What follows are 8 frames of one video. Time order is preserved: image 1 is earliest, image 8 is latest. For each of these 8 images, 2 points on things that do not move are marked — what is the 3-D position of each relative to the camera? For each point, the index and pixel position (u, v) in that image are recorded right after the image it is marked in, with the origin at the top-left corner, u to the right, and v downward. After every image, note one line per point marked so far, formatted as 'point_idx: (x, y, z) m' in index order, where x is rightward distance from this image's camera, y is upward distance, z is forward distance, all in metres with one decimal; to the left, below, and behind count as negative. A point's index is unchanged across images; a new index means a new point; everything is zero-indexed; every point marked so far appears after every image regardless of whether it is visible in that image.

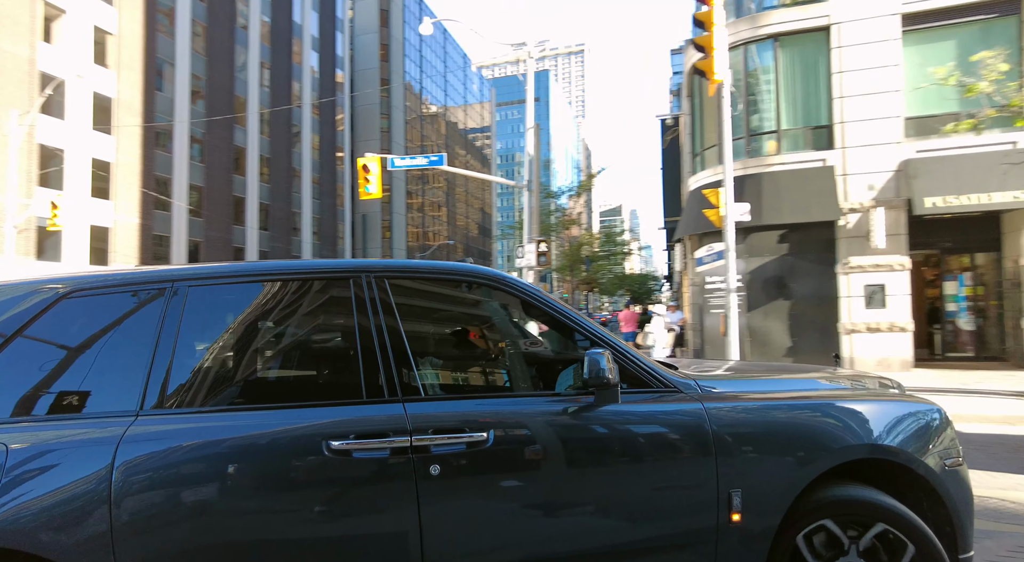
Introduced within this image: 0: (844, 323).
0: (+6.4, -0.8, +11.8) m
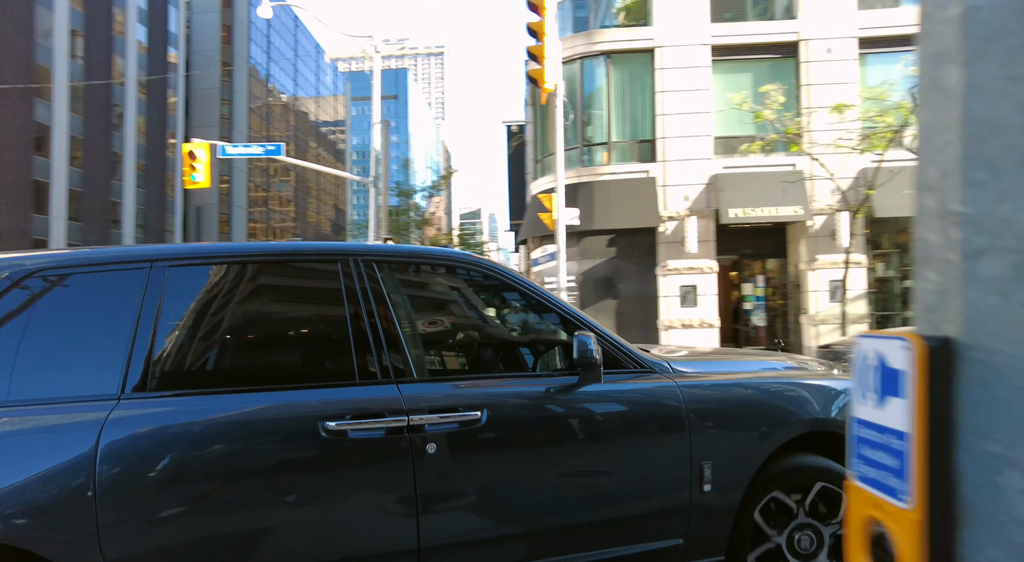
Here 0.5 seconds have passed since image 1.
0: (+3.4, -0.9, +13.0) m
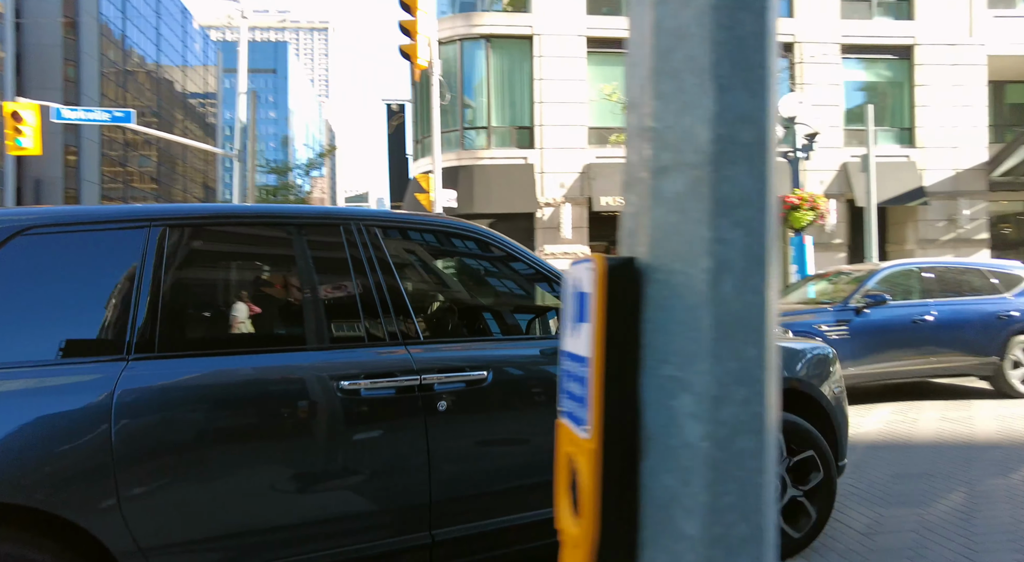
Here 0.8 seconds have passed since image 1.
0: (+0.7, -0.5, +13.3) m
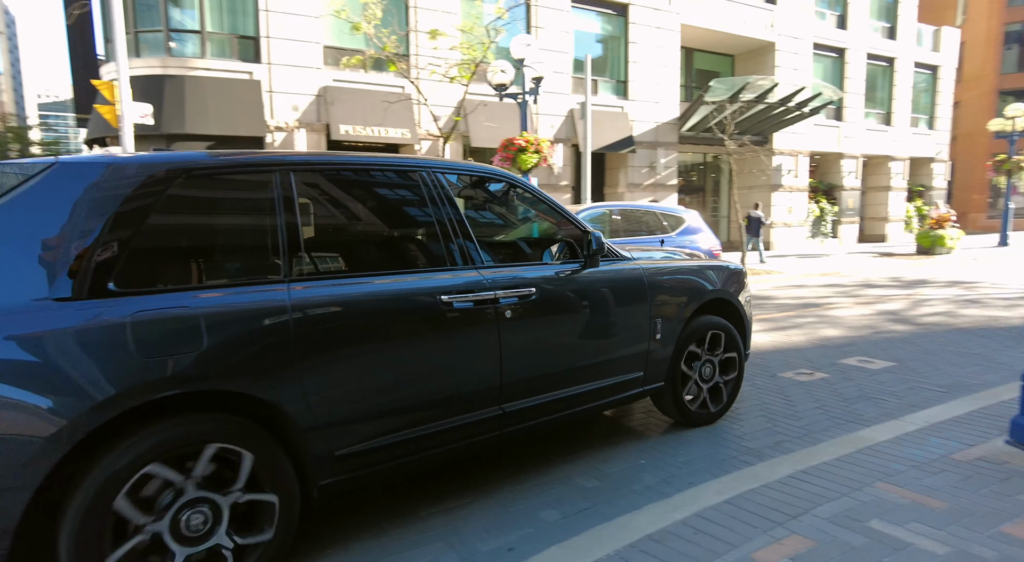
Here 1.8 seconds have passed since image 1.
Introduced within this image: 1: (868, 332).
0: (-4.8, +0.8, +12.2) m
1: (+4.5, -0.7, +7.7) m
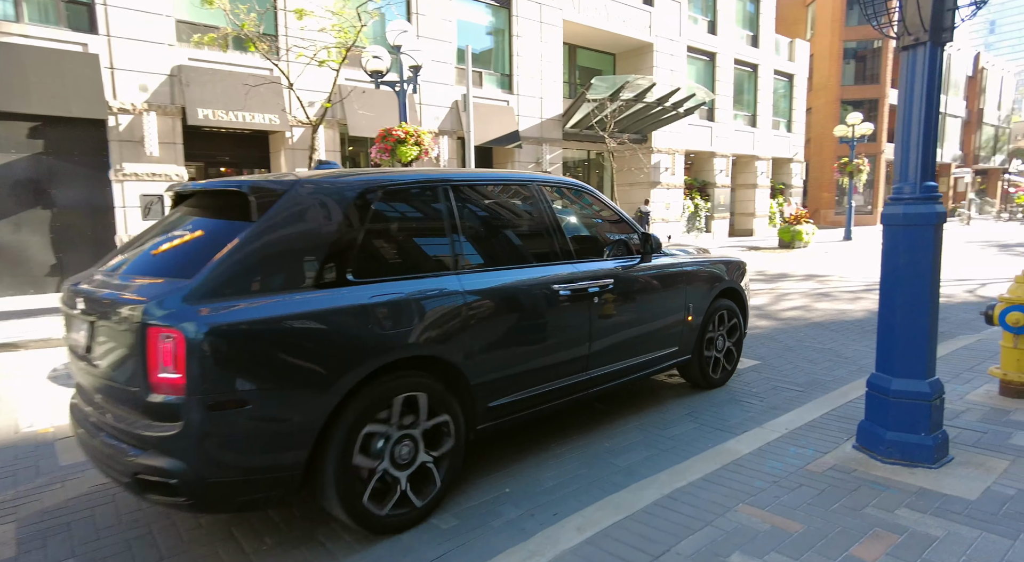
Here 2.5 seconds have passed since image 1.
0: (-7.1, +0.8, +10.8) m
1: (+3.0, -0.6, +8.0) m
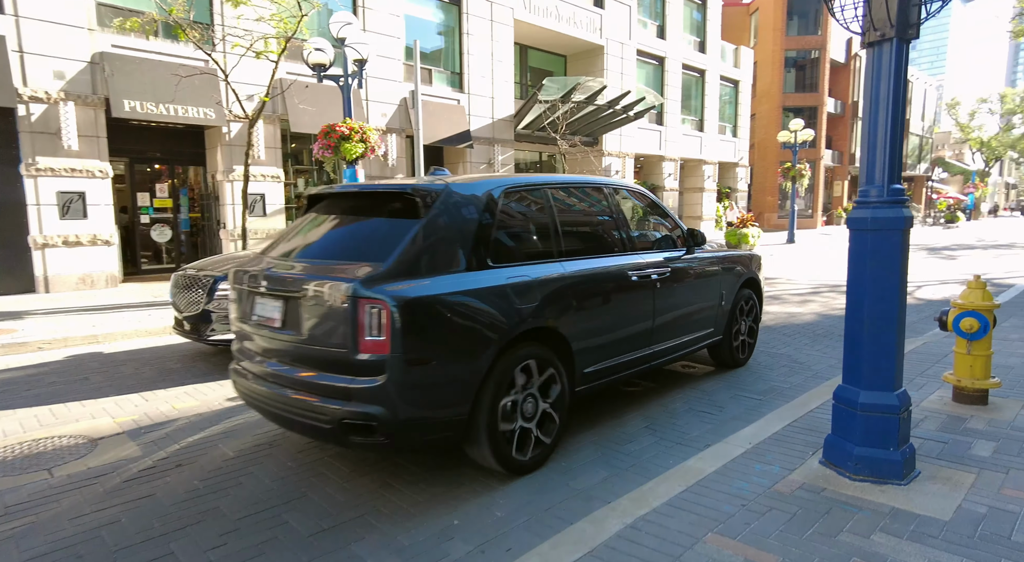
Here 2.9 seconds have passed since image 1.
0: (-7.9, +0.7, +9.9) m
1: (+2.3, -0.7, +7.9) m
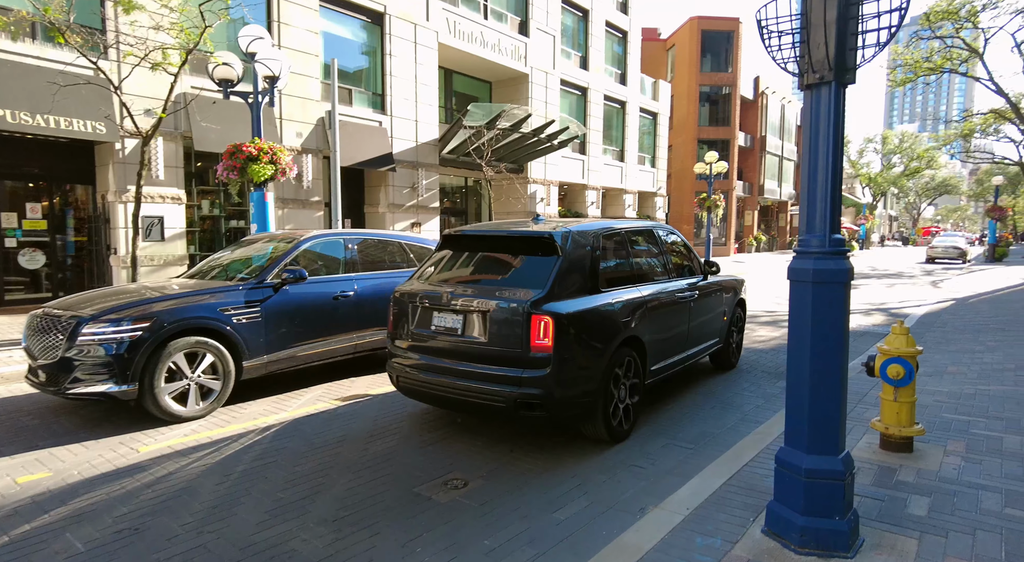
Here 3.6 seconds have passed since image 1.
0: (-9.1, +0.3, +8.5) m
1: (+1.3, -1.1, +7.6) m
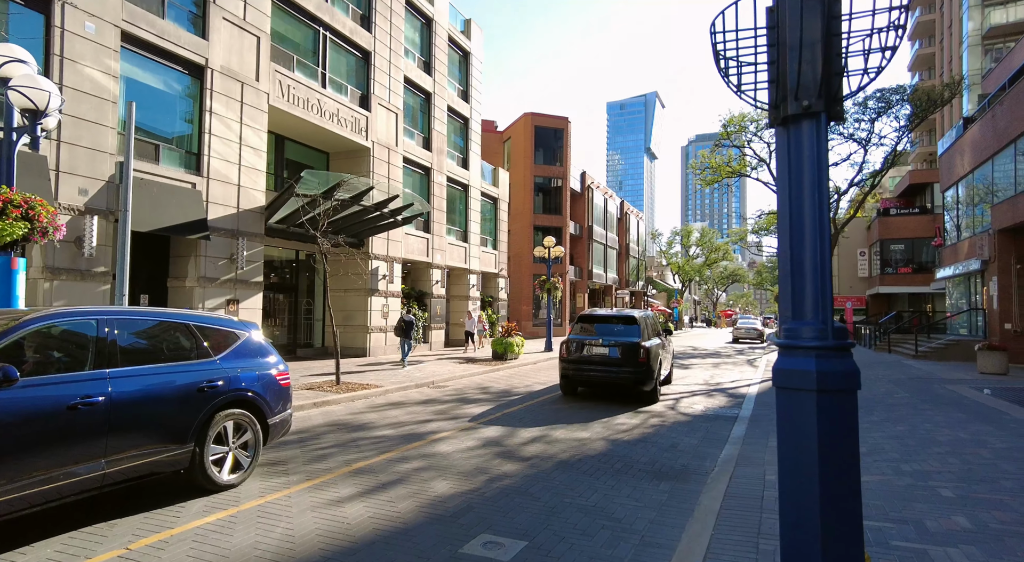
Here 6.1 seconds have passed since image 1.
0: (-10.6, -0.6, +4.5) m
1: (-0.3, -2.1, +6.3) m
